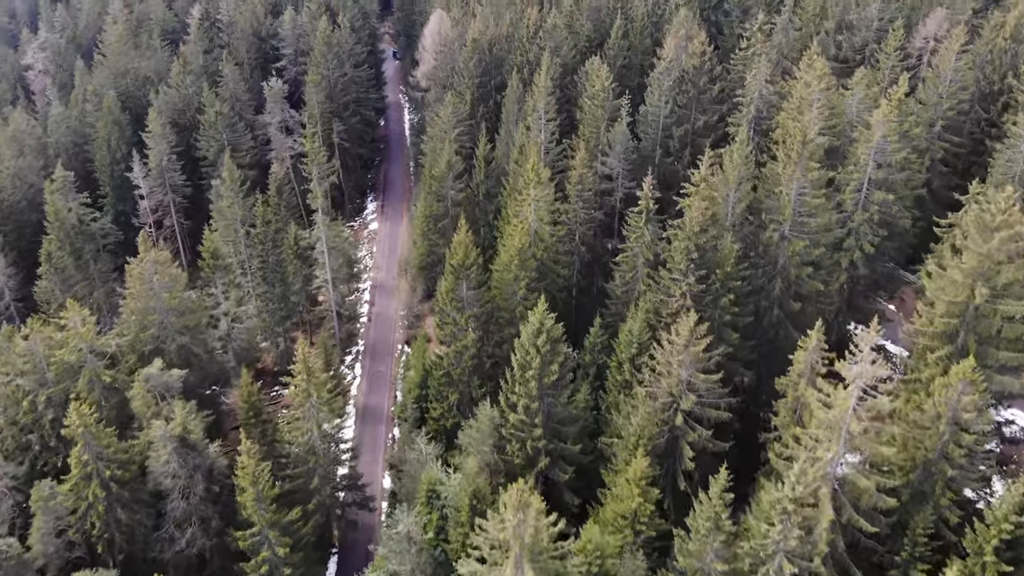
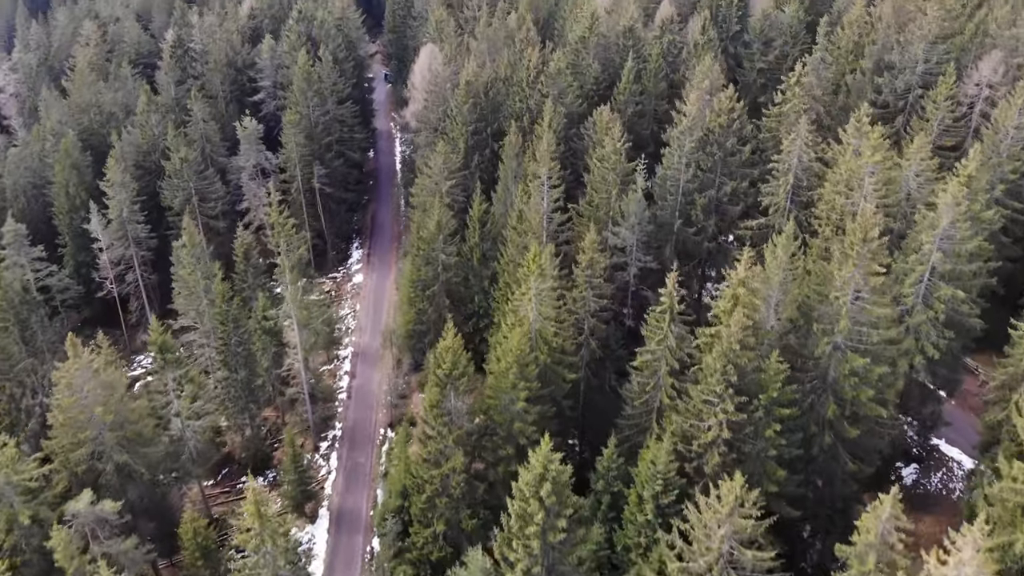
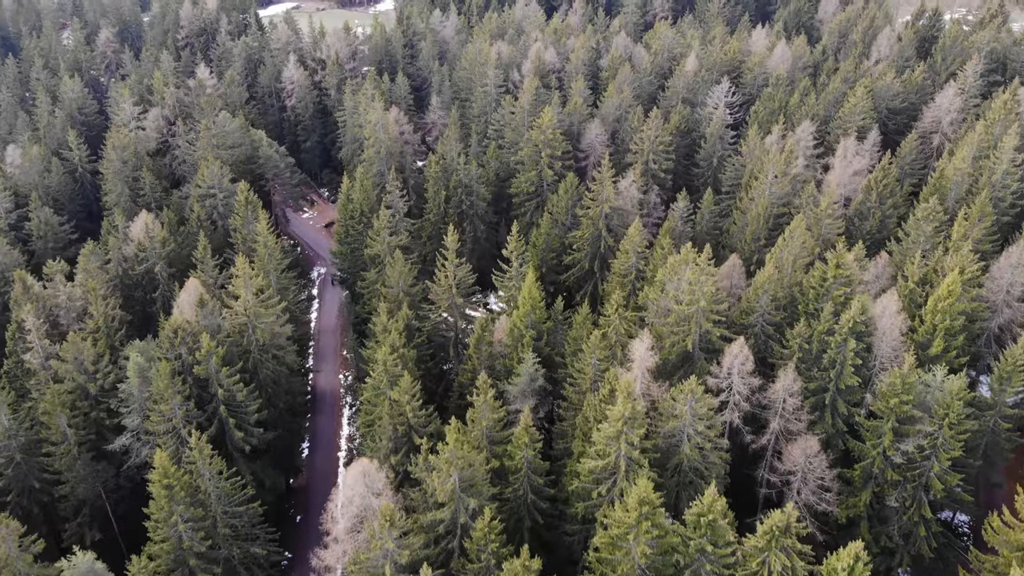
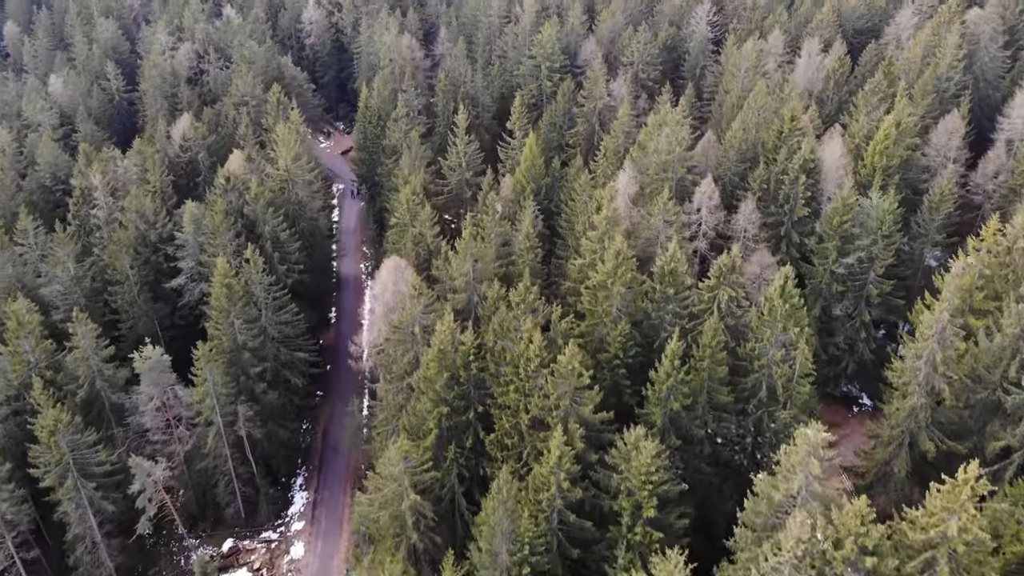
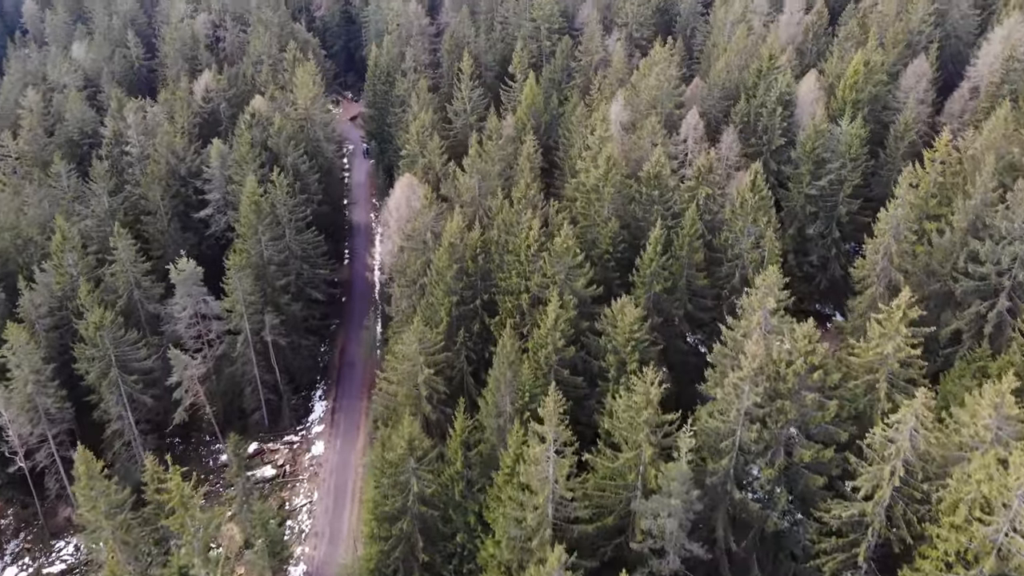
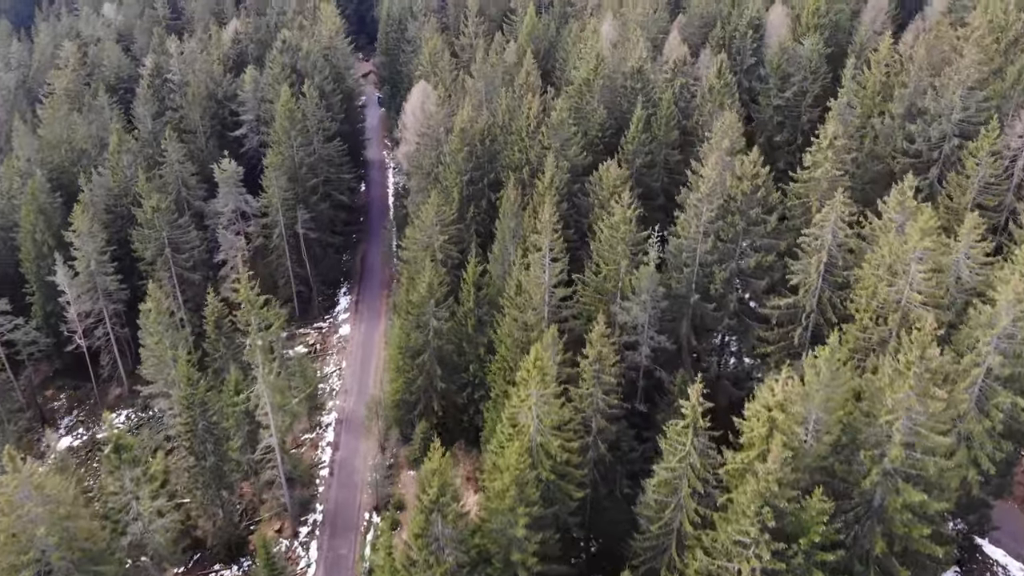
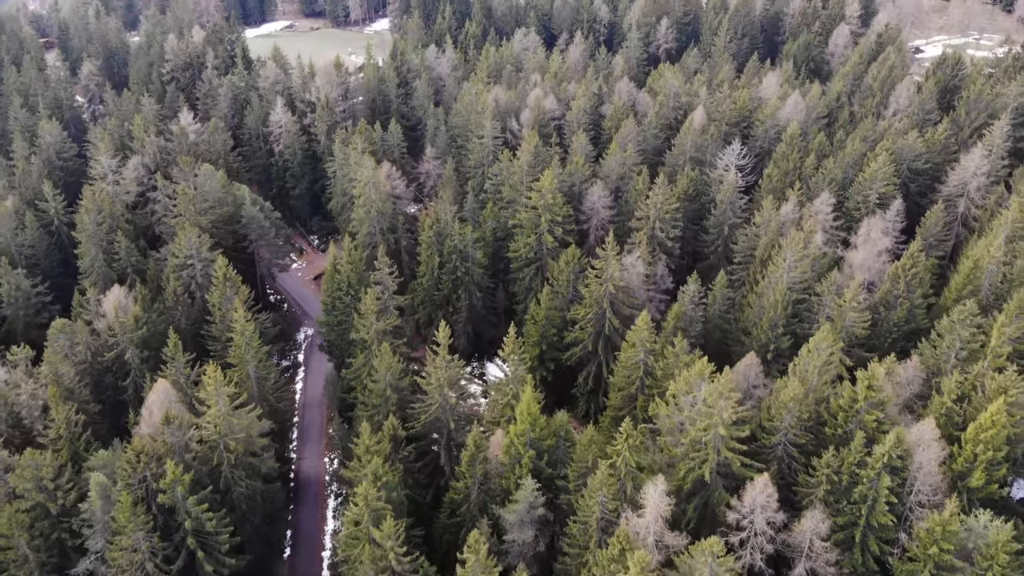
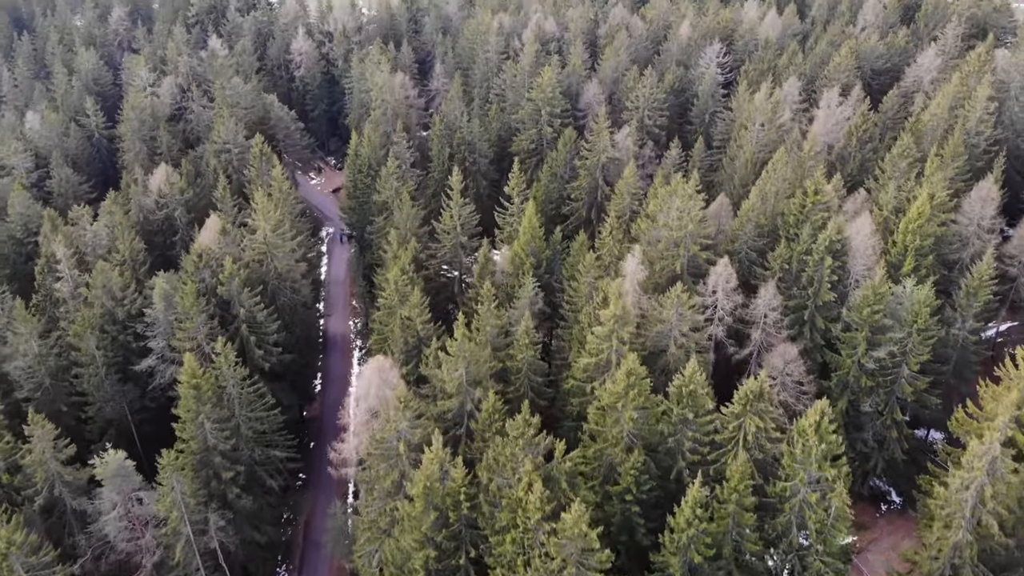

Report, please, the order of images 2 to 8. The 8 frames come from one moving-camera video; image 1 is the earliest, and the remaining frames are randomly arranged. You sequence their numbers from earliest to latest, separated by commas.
2, 6, 5, 4, 8, 3, 7
